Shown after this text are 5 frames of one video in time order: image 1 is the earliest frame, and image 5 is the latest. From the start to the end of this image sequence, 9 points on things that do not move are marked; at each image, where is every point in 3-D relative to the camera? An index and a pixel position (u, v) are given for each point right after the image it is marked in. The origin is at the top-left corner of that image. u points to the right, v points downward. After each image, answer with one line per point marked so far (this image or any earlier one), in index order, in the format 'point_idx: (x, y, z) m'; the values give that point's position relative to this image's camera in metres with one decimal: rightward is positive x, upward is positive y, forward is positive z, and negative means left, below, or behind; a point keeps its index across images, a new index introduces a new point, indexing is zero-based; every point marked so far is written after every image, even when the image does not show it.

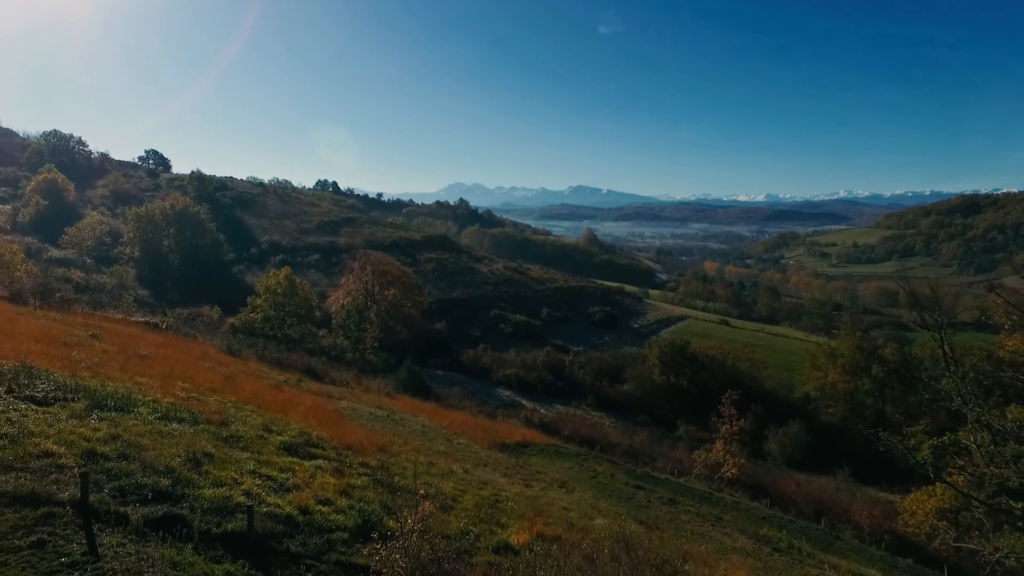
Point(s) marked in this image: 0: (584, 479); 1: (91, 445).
0: (+2.7, -7.3, +19.6) m
1: (-6.6, -2.4, +8.1) m
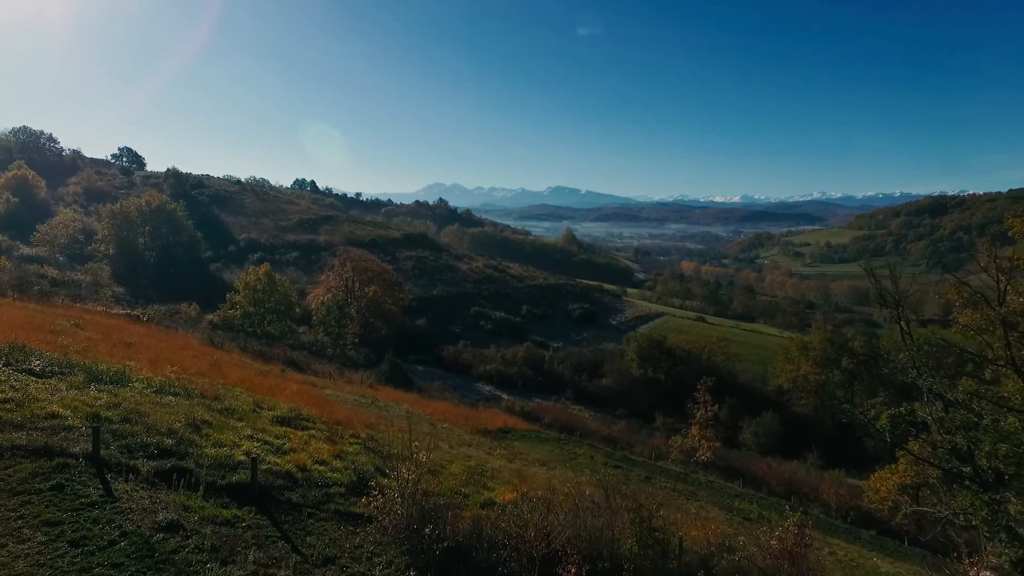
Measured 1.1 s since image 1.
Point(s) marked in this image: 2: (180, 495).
0: (+2.1, -6.8, +20.3) m
1: (-6.8, -2.0, +8.5) m
2: (-4.3, -2.7, +6.7) m
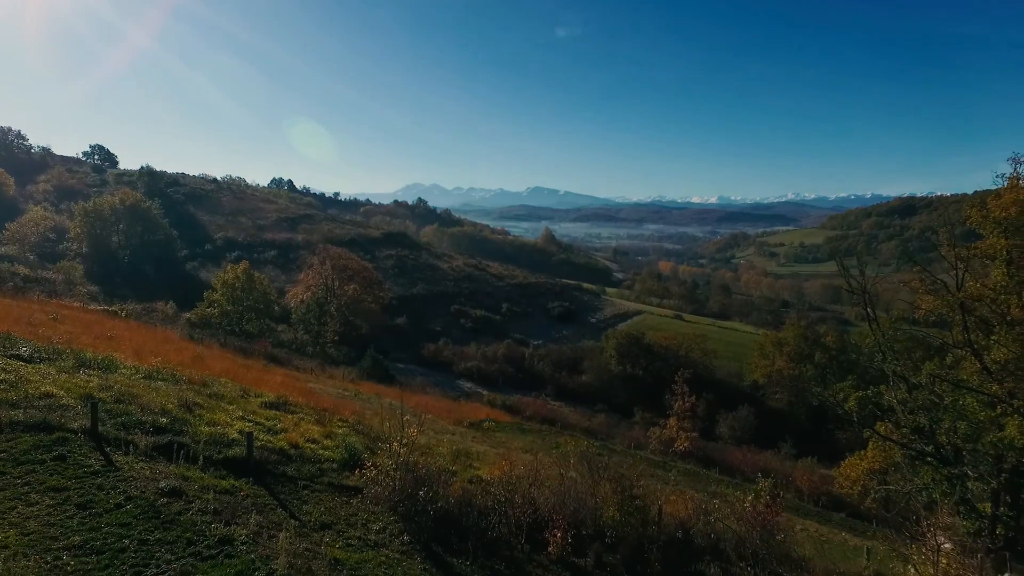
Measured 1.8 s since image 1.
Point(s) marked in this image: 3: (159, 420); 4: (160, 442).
0: (+1.4, -6.5, +20.7) m
1: (-7.1, -1.7, +8.6) m
2: (-4.5, -2.4, +7.0) m
3: (-5.5, -2.1, +8.1) m
4: (-5.1, -2.2, +7.5) m
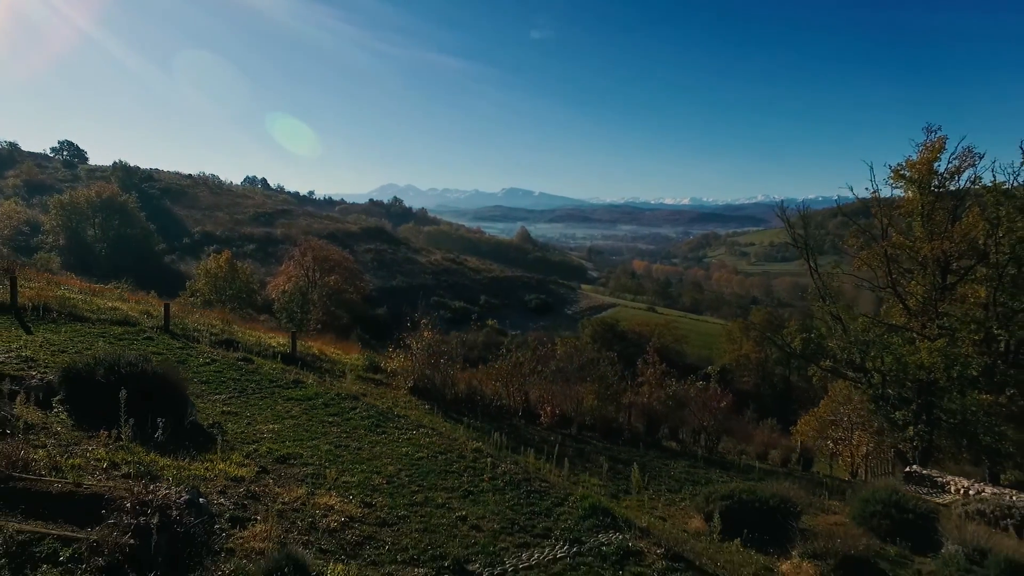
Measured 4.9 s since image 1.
0: (+0.8, -5.1, +22.6) m
1: (-7.1, -0.4, +10.1) m
2: (-4.5, -1.1, +8.5) m
3: (-5.6, -0.8, +9.6) m
4: (-5.1, -0.9, +9.0) m
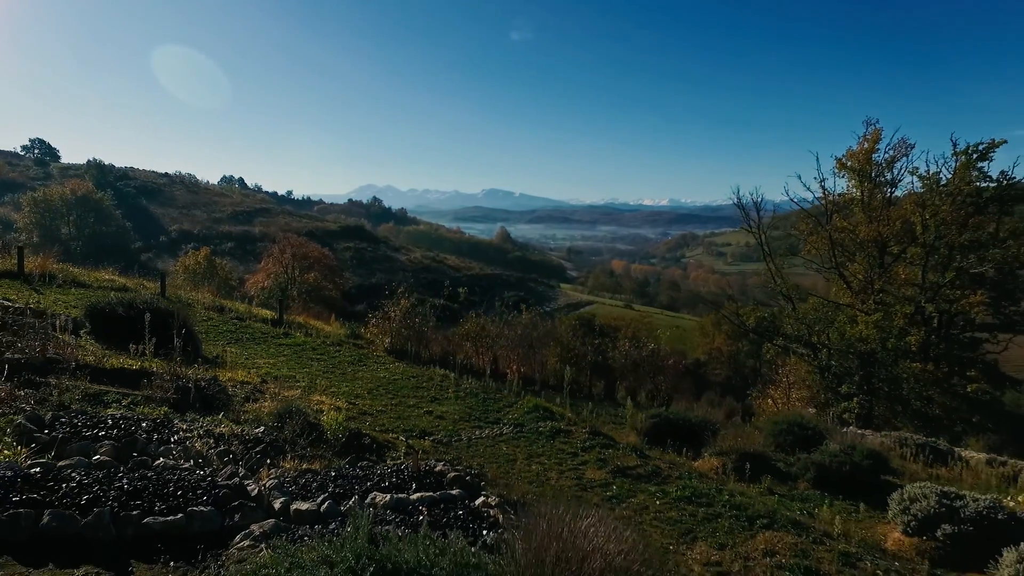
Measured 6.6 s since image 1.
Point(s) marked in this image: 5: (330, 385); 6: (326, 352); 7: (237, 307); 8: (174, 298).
0: (-0.3, -4.5, +23.6) m
1: (-7.8, +0.1, +10.8) m
2: (-5.1, -0.5, +9.4) m
3: (-6.2, -0.2, +10.4) m
4: (-5.7, -0.3, +9.8) m
5: (-1.9, -1.0, +5.5) m
6: (-2.7, -0.9, +7.4) m
7: (-5.6, -0.4, +10.6) m
8: (-6.3, -0.2, +9.6) m
